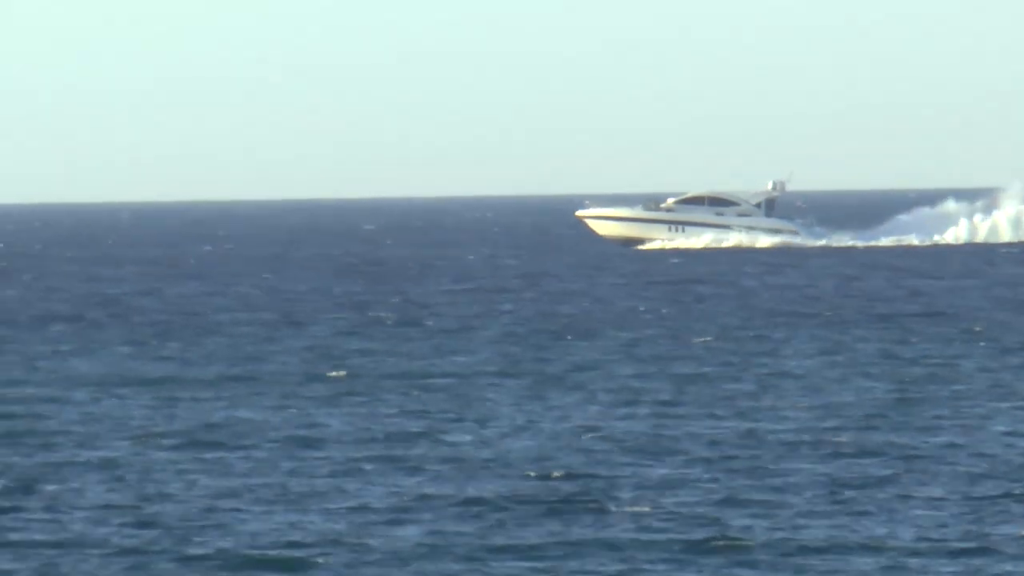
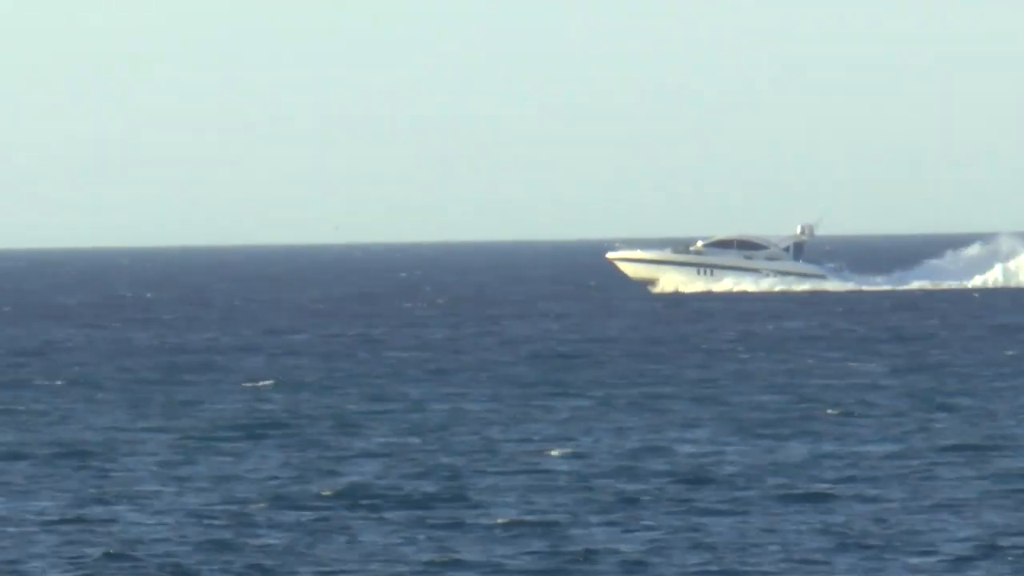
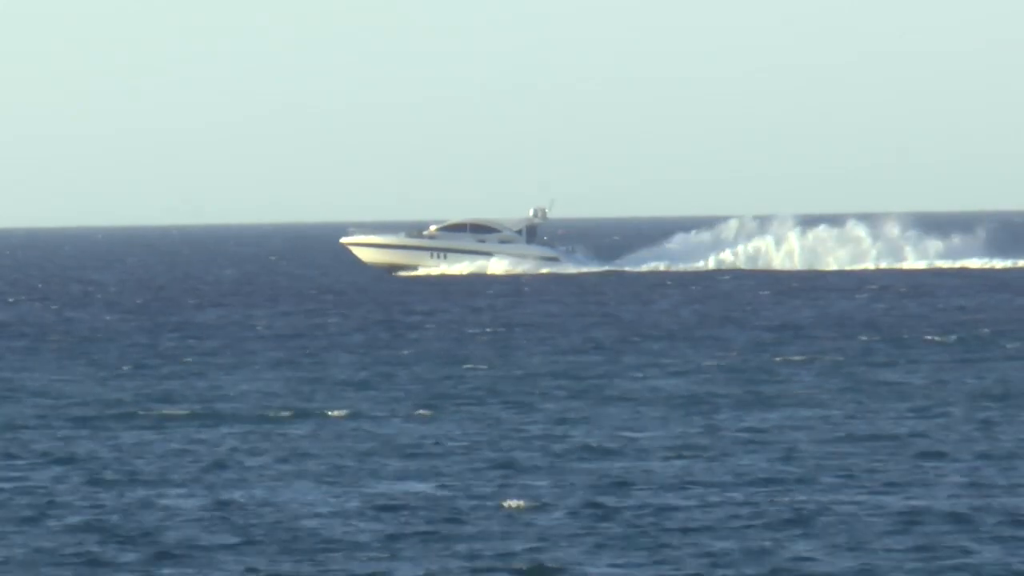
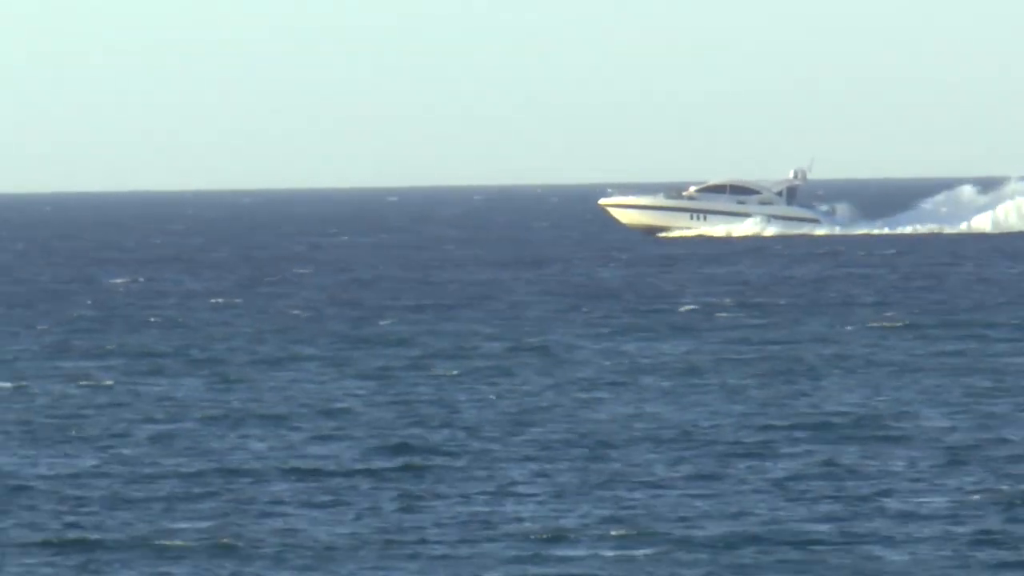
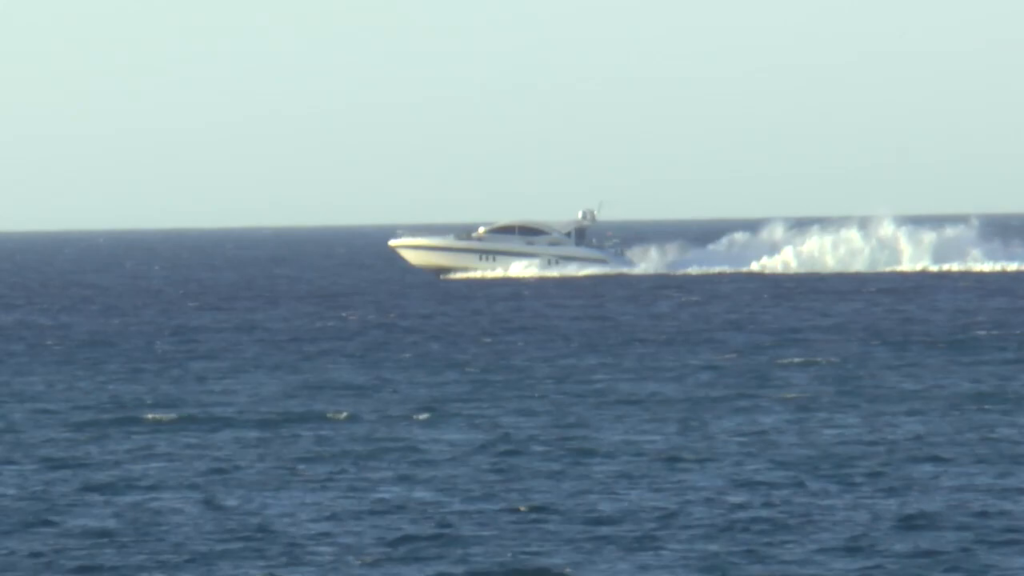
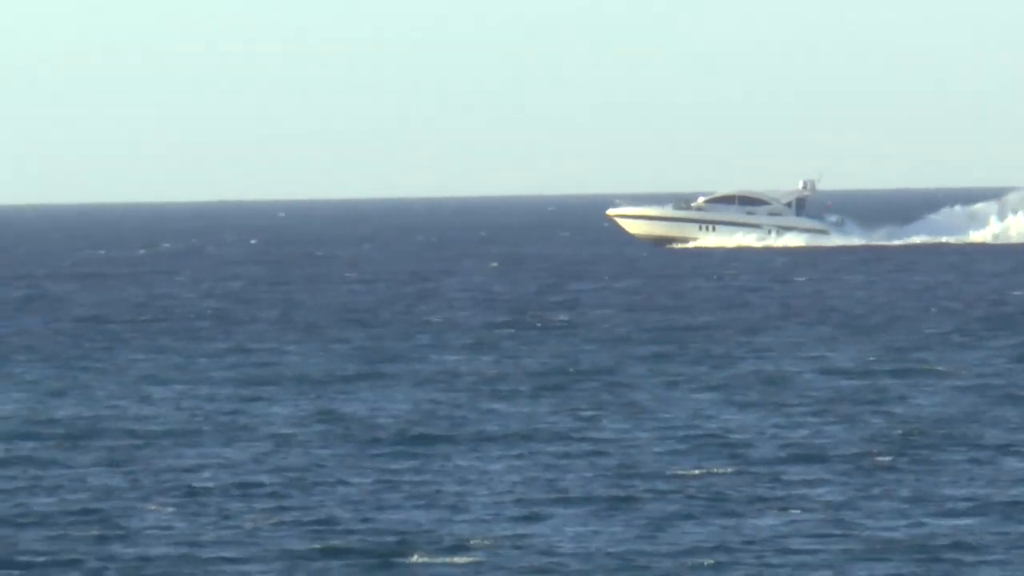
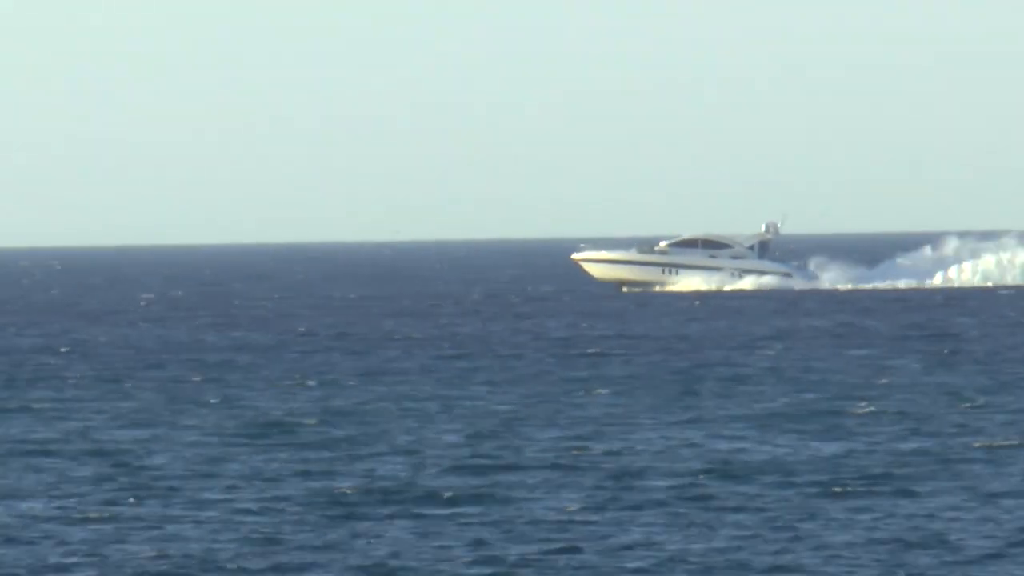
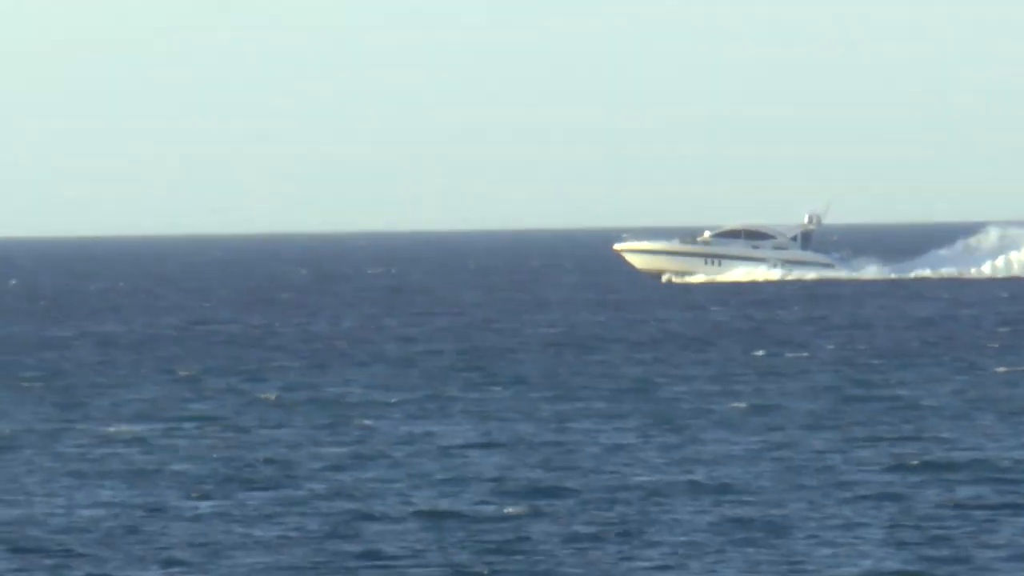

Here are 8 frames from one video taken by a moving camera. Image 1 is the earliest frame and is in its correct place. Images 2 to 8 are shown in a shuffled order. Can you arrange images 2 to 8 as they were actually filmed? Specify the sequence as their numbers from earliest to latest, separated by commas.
6, 4, 8, 2, 7, 5, 3
